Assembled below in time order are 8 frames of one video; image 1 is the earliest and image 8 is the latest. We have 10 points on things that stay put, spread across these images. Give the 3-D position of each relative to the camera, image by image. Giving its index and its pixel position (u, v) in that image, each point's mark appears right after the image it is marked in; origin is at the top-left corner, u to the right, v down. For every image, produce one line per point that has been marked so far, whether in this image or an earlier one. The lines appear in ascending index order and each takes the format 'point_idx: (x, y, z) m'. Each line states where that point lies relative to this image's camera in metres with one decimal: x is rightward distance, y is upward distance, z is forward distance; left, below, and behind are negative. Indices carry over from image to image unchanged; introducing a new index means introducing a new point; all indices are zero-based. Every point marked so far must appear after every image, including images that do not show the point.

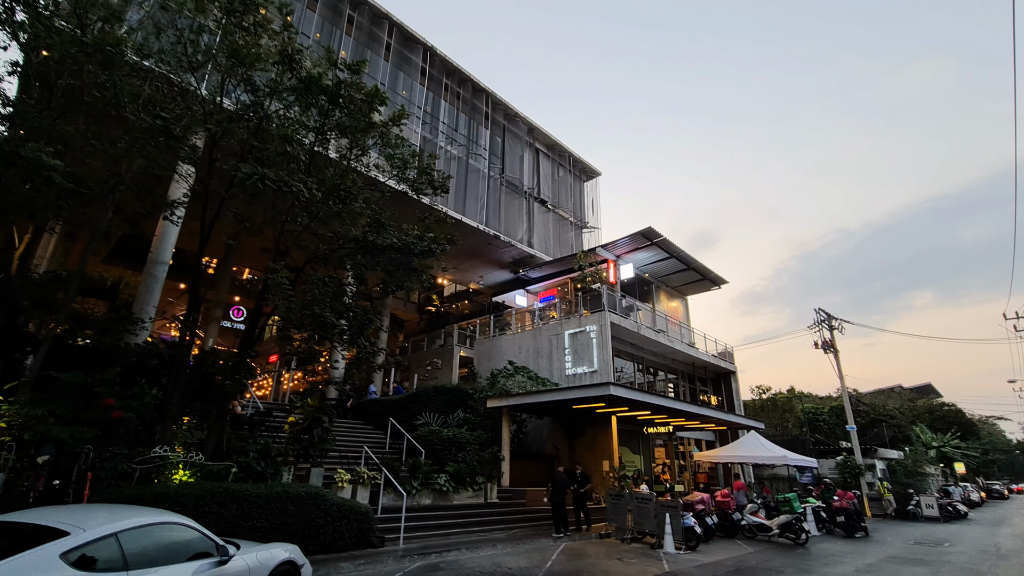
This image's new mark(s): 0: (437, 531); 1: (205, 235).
0: (-1.6, -5.1, +10.3) m
1: (-6.6, +1.2, +10.5) m
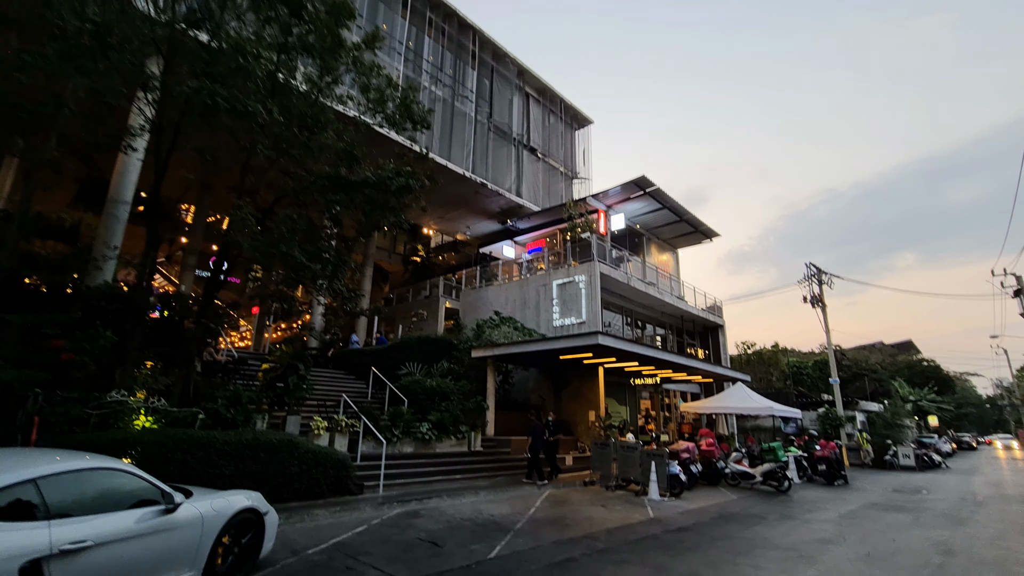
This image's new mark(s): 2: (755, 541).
0: (-1.9, -3.9, +10.1) m
1: (-6.8, +2.4, +9.7) m
2: (+3.7, -3.9, +7.6) m
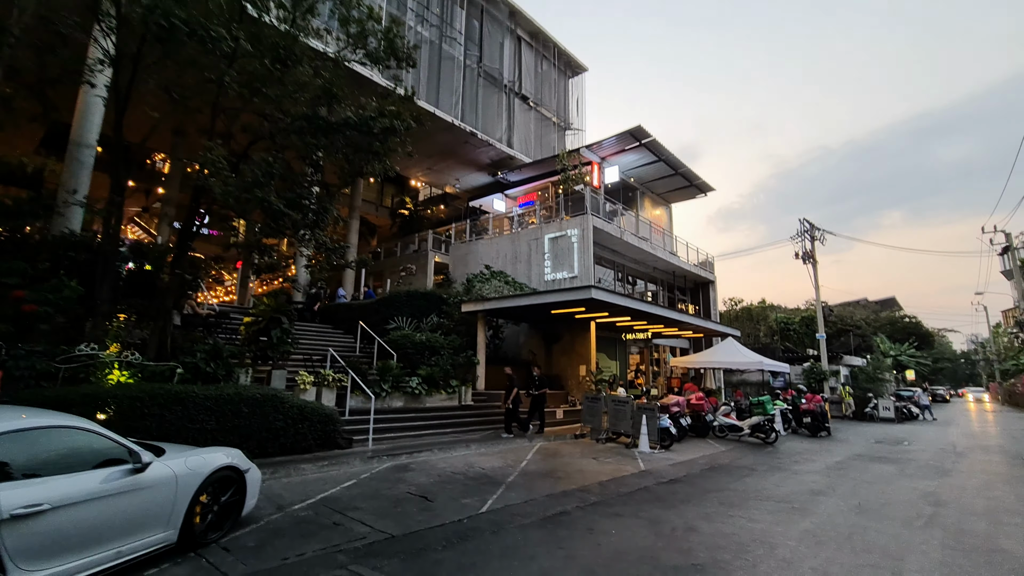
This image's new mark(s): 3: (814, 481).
0: (-2.1, -2.9, +10.0) m
1: (-7.0, +3.3, +8.9) m
2: (+3.6, -3.1, +7.6) m
3: (+5.2, -3.3, +8.6) m
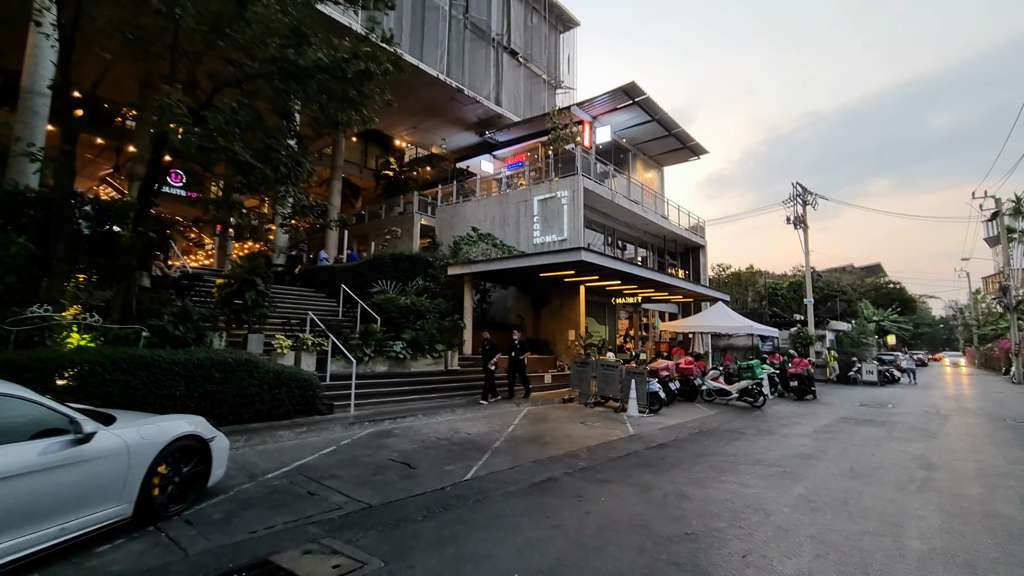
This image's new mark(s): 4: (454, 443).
0: (-2.3, -2.1, +9.7) m
1: (-7.2, +4.0, +8.1) m
2: (+3.4, -2.5, +7.4) m
3: (+5.0, -2.7, +8.5) m
4: (-0.9, -2.4, +7.6) m
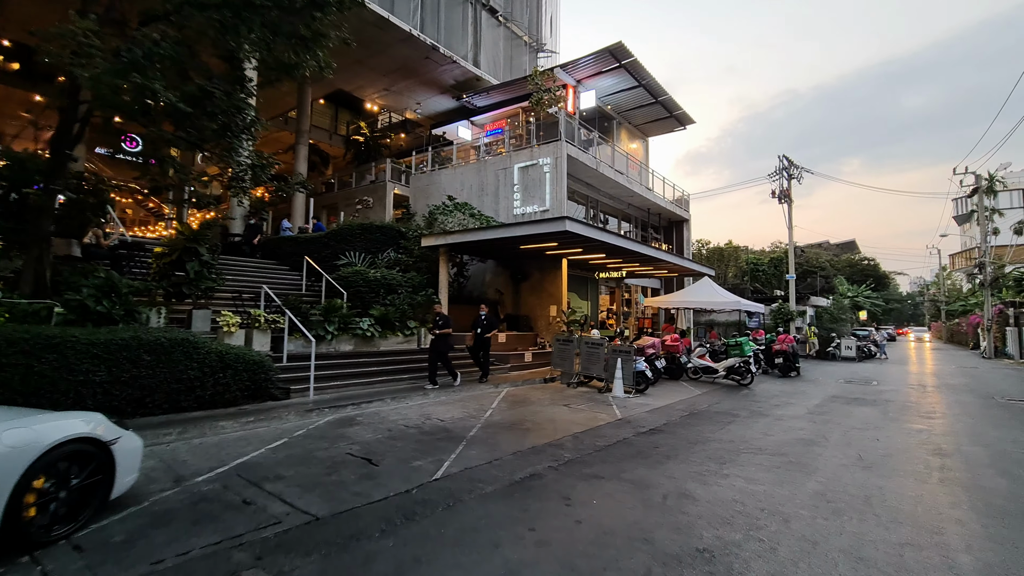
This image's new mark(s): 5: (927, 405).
0: (-2.7, -1.6, +8.8) m
1: (-7.5, +4.4, +6.7) m
2: (+3.1, -2.1, +6.8) m
3: (+4.6, -2.2, +8.0) m
4: (-1.2, -2.0, +6.8) m
5: (+8.9, -2.5, +10.7) m
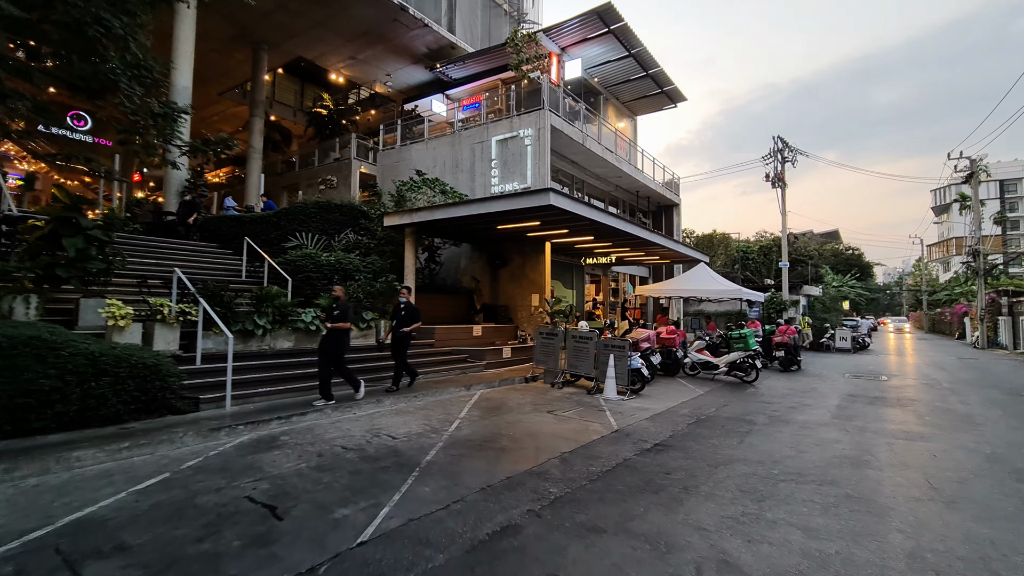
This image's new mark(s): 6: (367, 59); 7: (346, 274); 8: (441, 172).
0: (-3.1, -1.4, +7.1) m
1: (-7.8, +4.6, +4.8) m
2: (+2.7, -1.9, +5.4) m
3: (+4.3, -2.0, +6.6) m
4: (-1.5, -1.8, +5.2) m
5: (+8.5, -2.2, +9.4) m
6: (-5.8, +9.1, +19.8) m
7: (-3.4, +0.3, +10.0) m
8: (-2.2, +3.7, +15.8) m
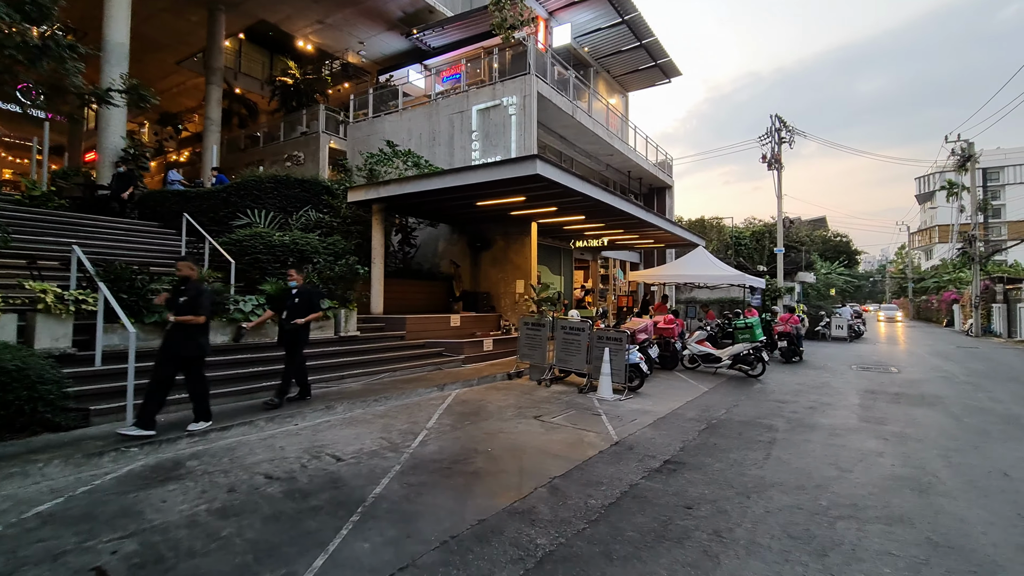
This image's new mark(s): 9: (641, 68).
0: (-3.4, -1.2, +5.8) m
1: (-8.0, +4.7, +3.2) m
2: (+2.5, -1.7, +4.2) m
3: (+4.0, -1.8, +5.5) m
4: (-1.7, -1.6, +3.9) m
5: (+8.1, -1.9, +8.5) m
6: (-6.4, +9.6, +18.1) m
7: (-3.7, +0.6, +8.7) m
8: (-2.7, +4.1, +14.4) m
9: (+5.1, +8.8, +19.7) m
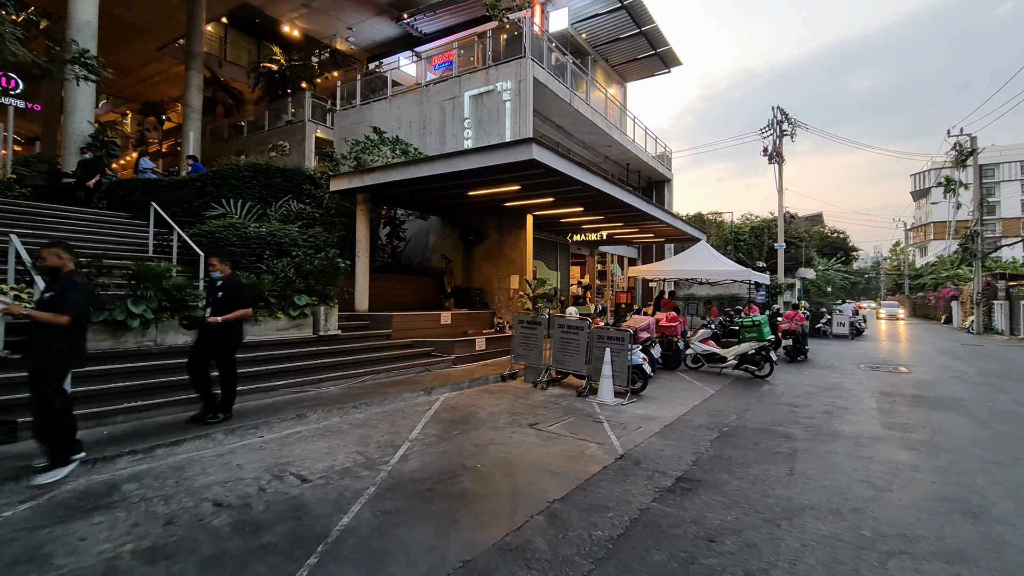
0: (-3.4, -1.1, +5.2) m
1: (-8.0, +4.8, +2.5) m
2: (+2.5, -1.7, +3.7) m
3: (+4.0, -1.8, +5.0) m
4: (-1.8, -1.6, +3.3) m
5: (+8.0, -1.9, +8.0) m
6: (-6.6, +9.8, +17.4) m
7: (-3.8, +0.7, +8.0) m
8: (-2.9, +4.2, +13.8) m
9: (+4.9, +8.9, +19.1) m
